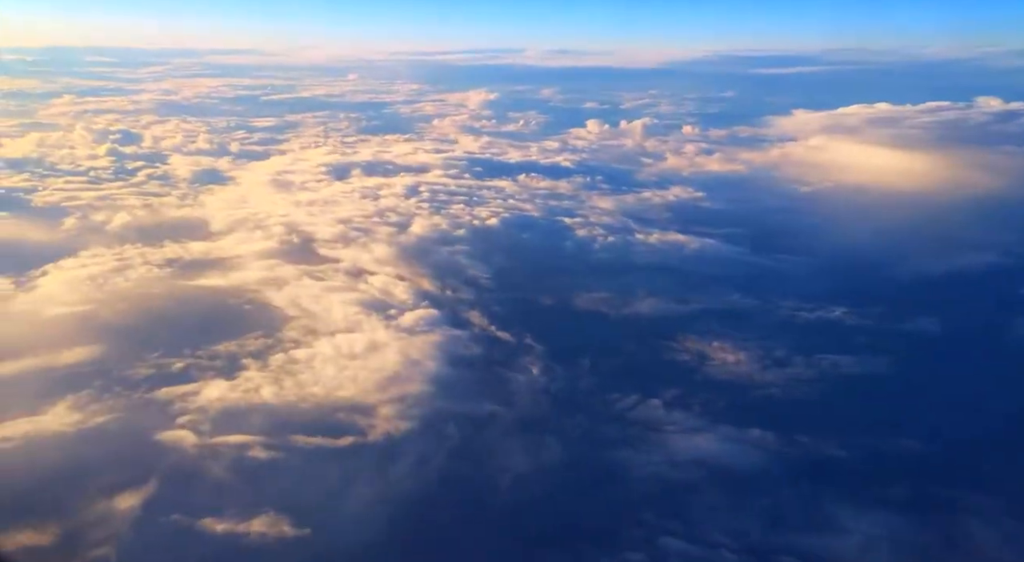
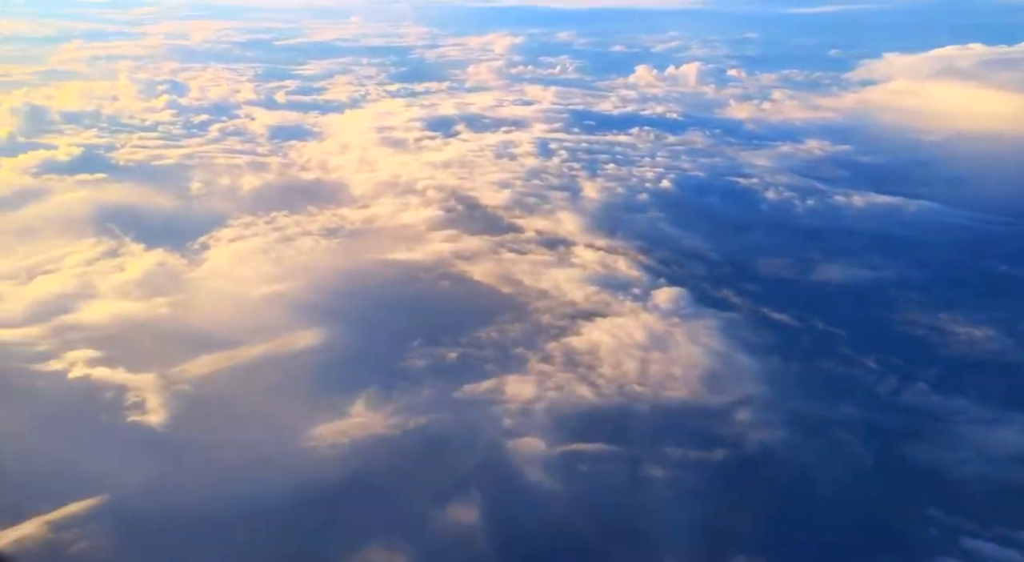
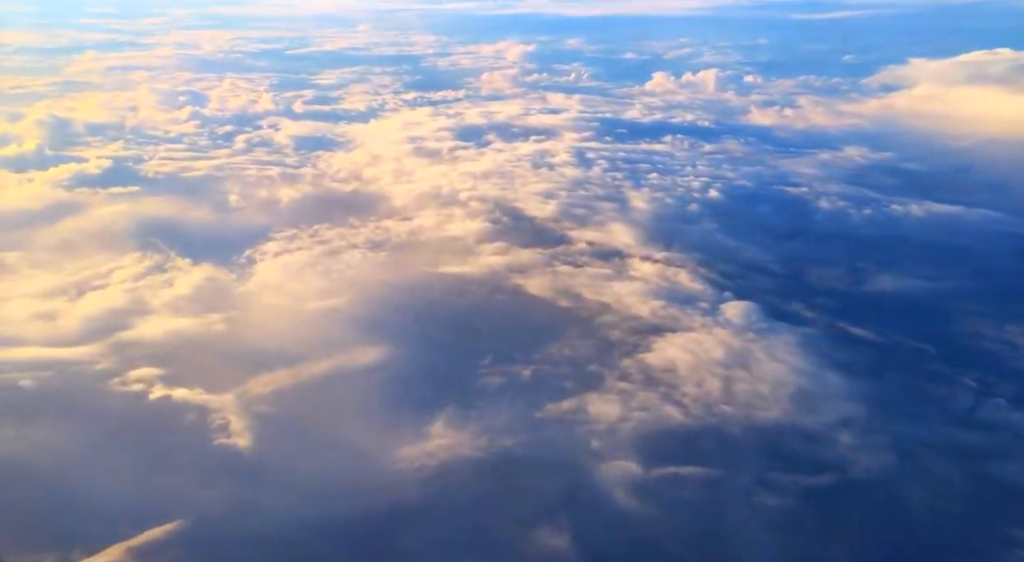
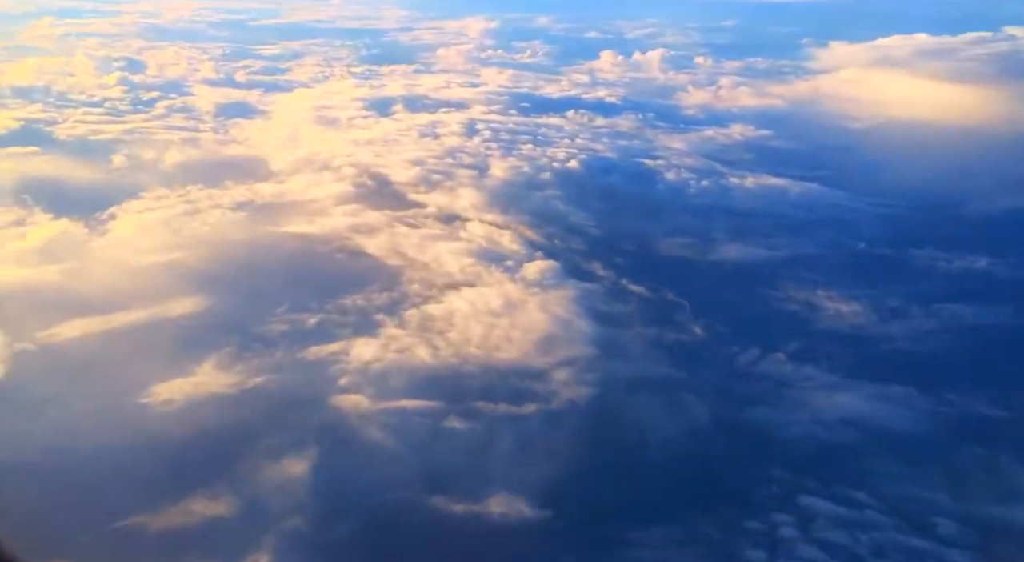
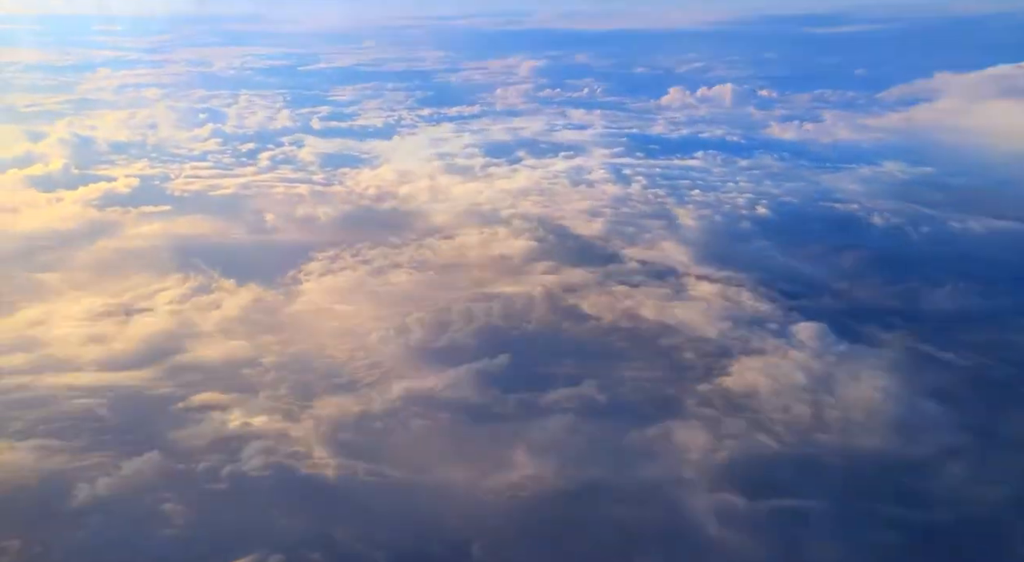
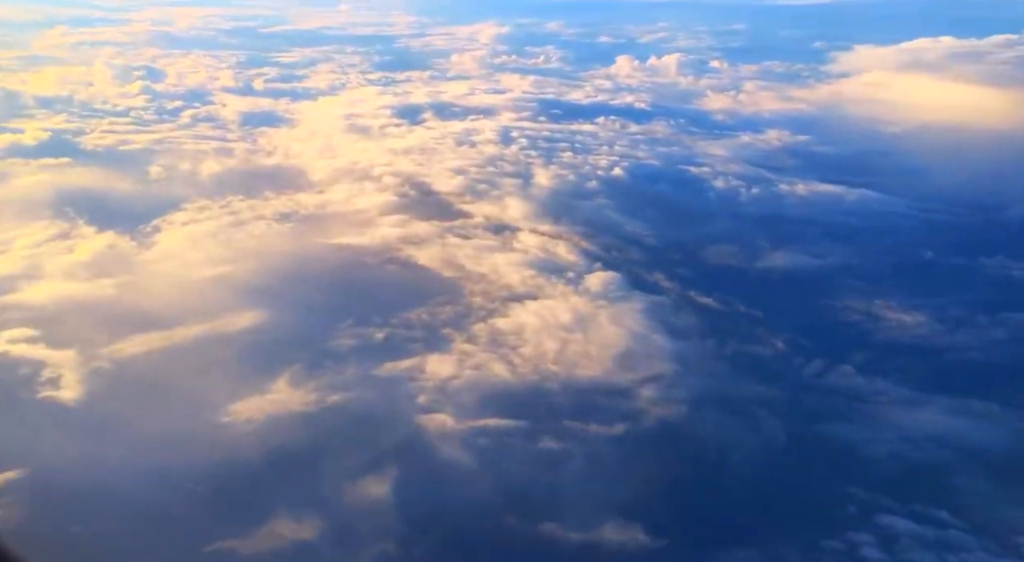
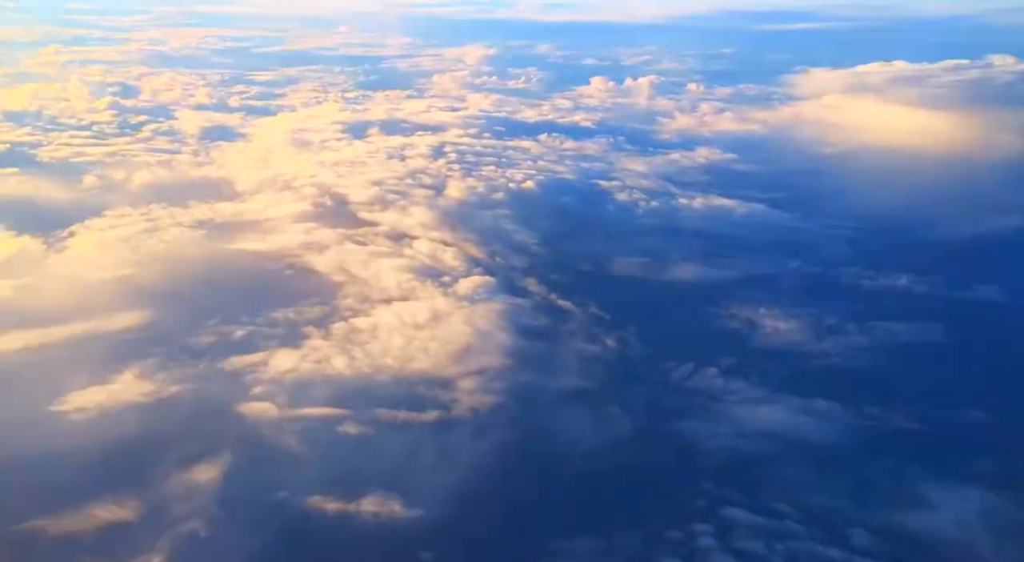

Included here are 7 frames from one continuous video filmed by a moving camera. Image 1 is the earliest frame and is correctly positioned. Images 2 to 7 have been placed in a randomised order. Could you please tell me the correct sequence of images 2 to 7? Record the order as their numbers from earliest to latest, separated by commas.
7, 4, 6, 2, 3, 5
